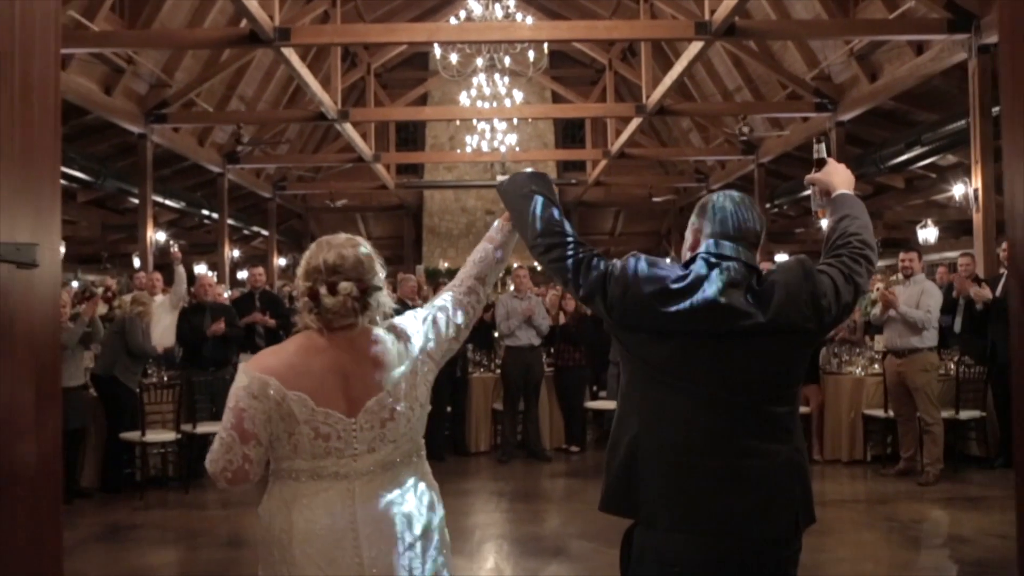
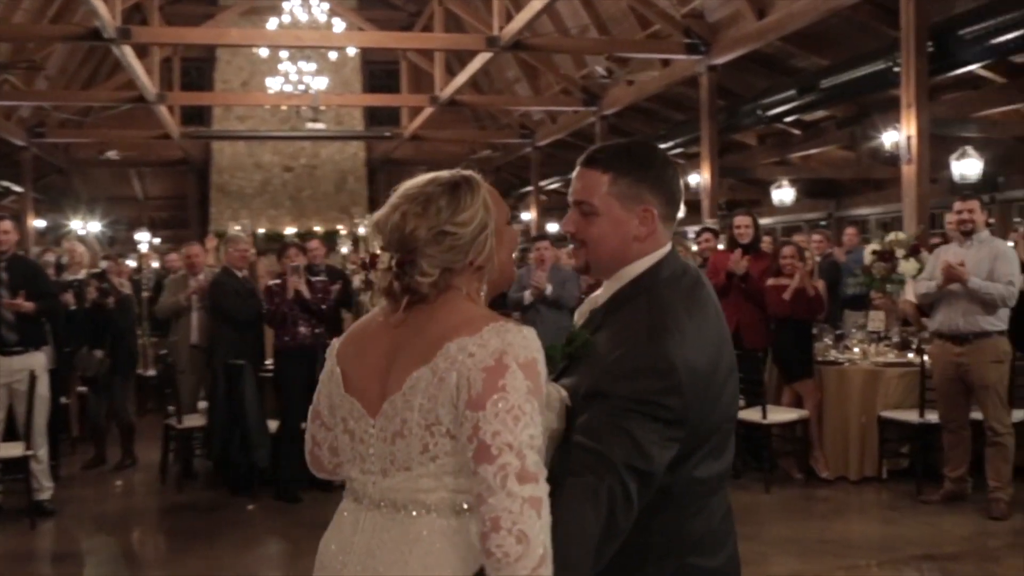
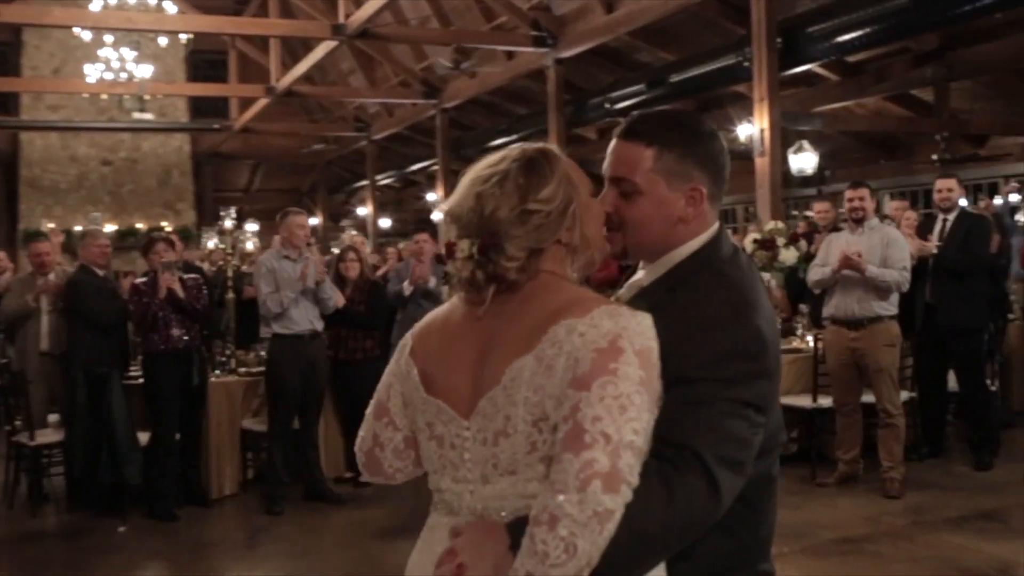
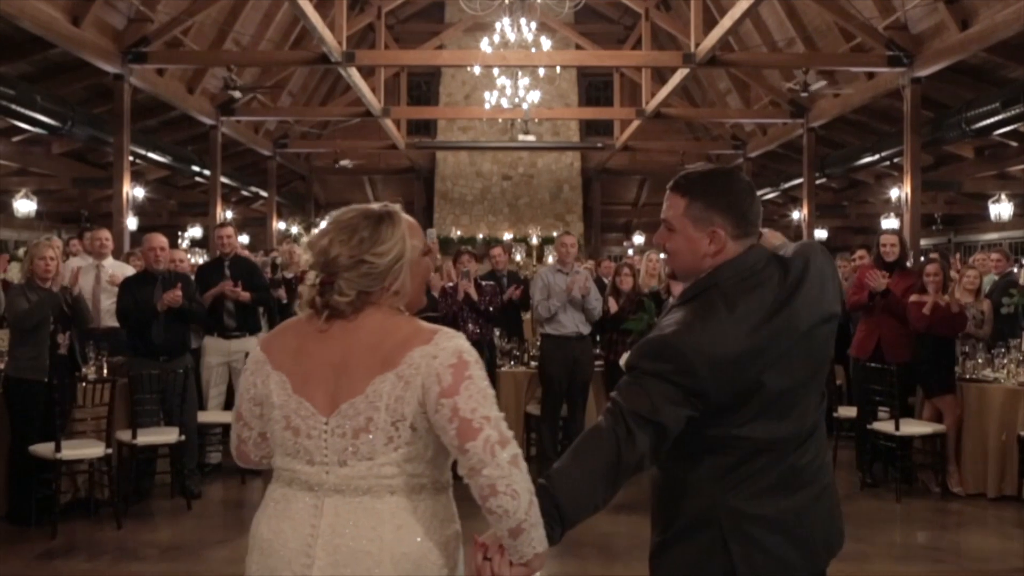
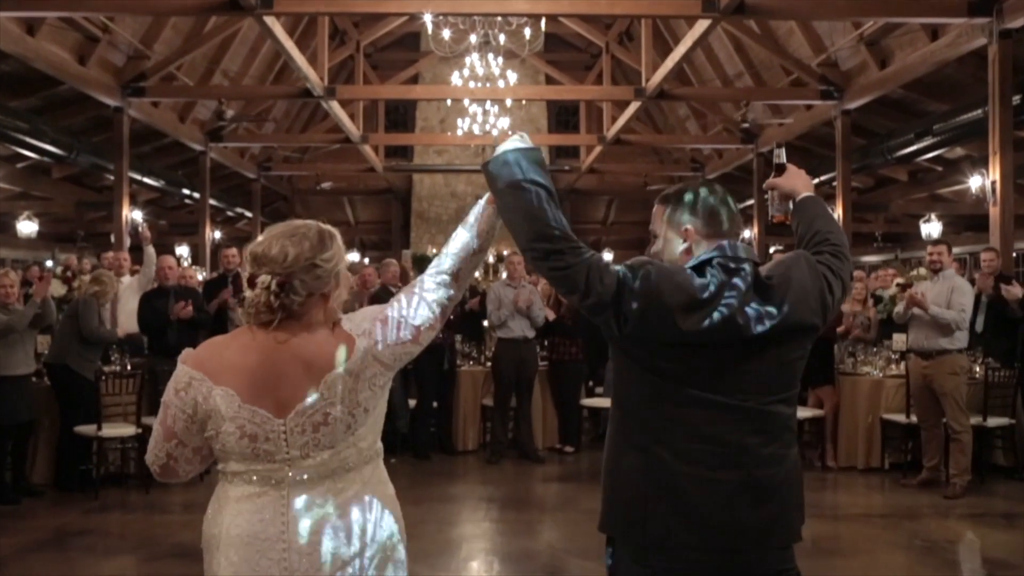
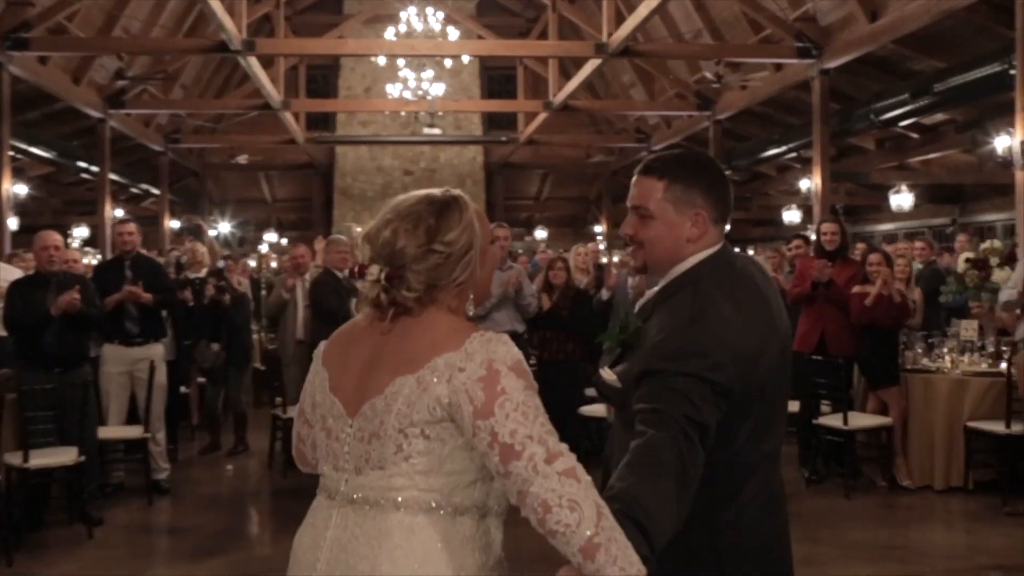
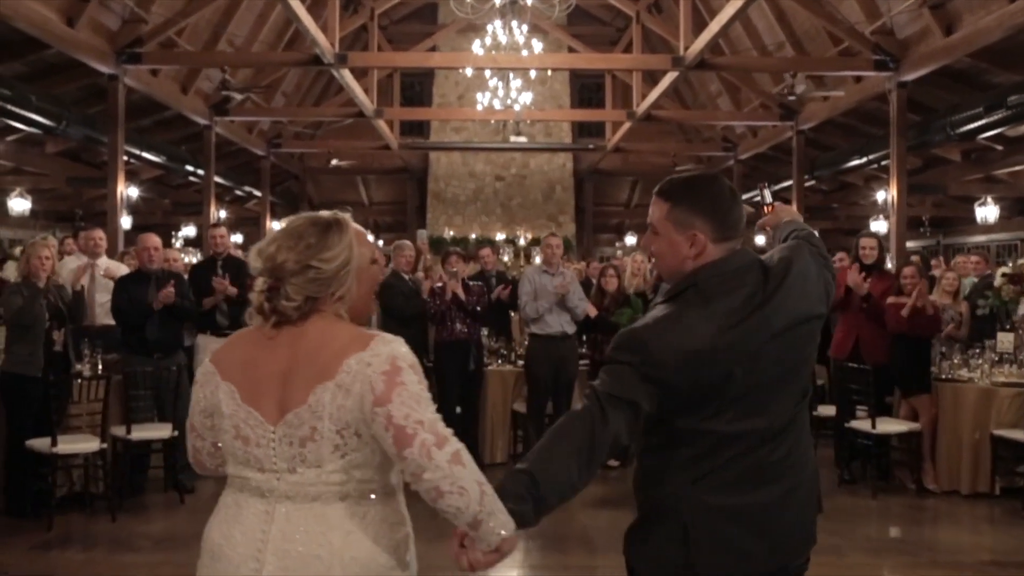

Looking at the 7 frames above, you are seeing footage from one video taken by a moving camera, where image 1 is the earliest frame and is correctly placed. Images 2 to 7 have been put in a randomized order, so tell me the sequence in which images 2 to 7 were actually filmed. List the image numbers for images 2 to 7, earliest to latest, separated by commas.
5, 7, 4, 6, 2, 3
